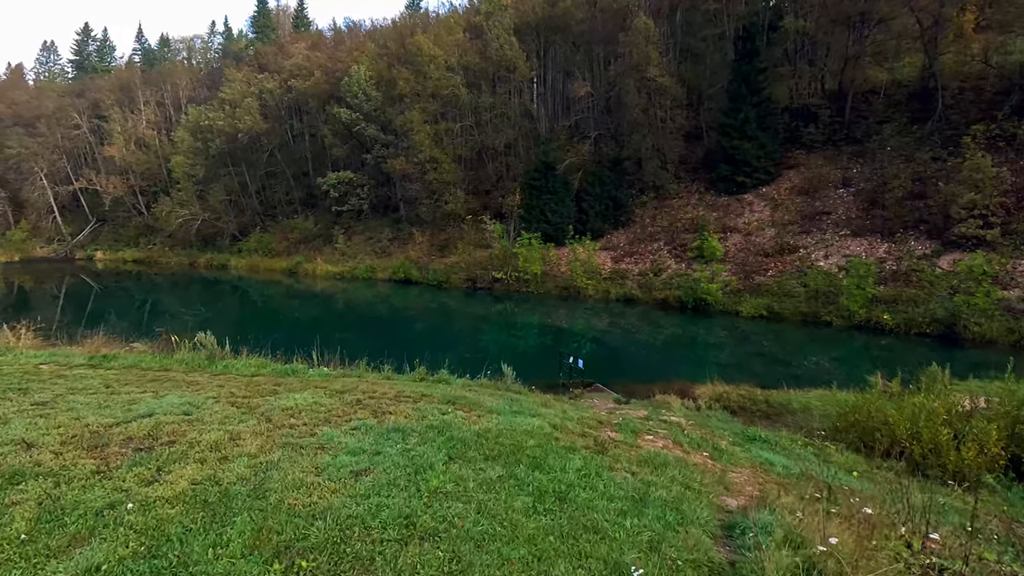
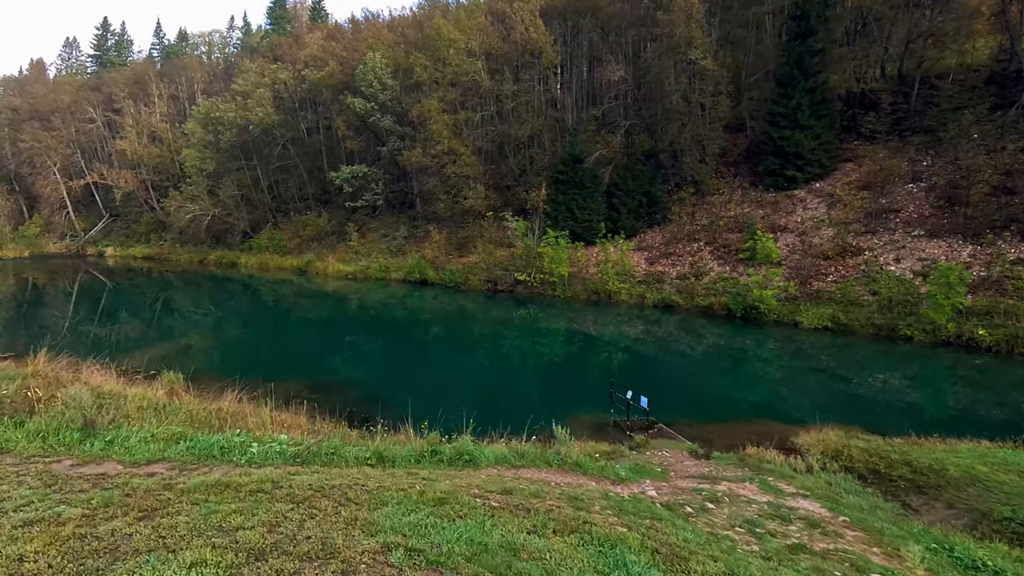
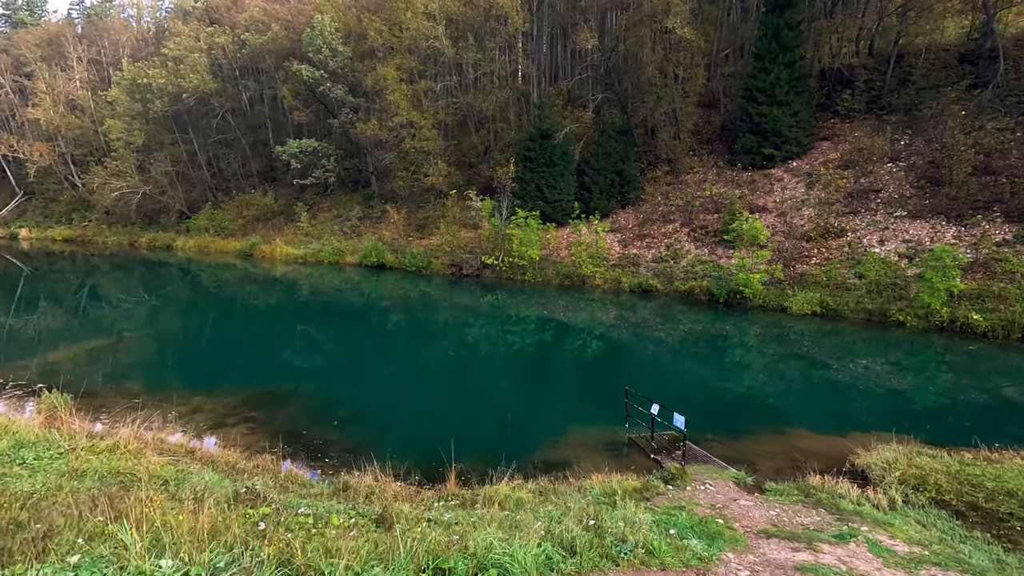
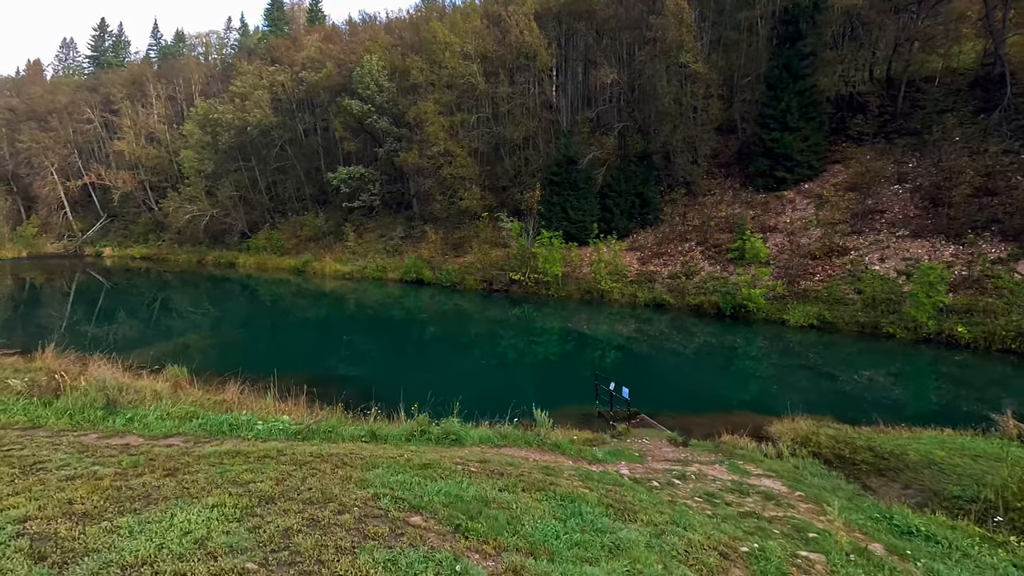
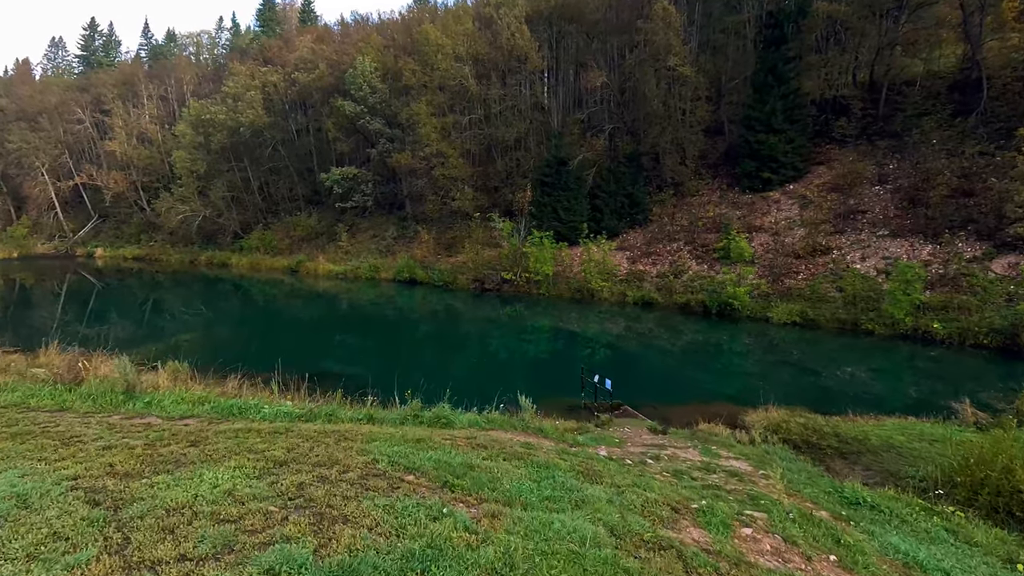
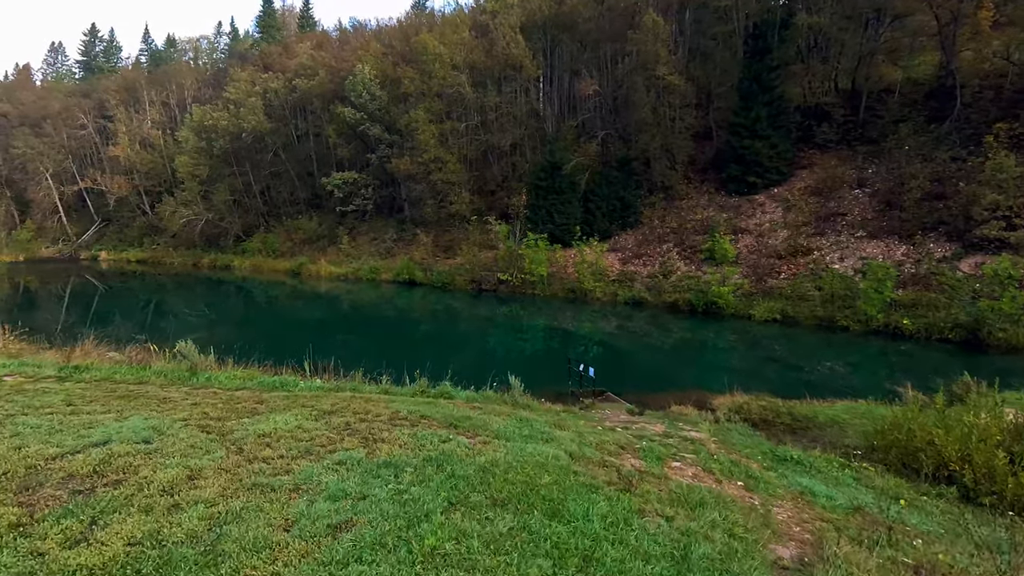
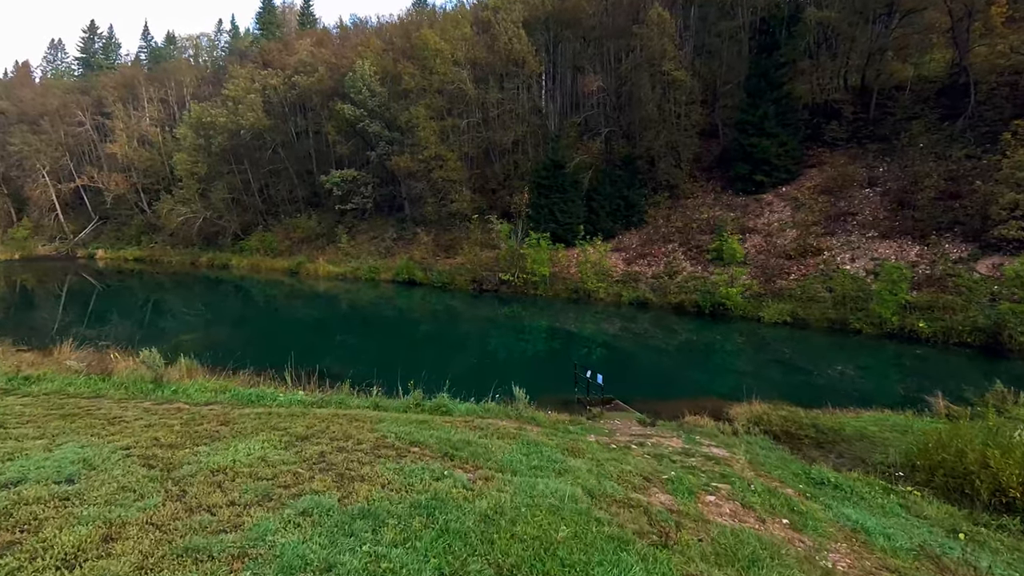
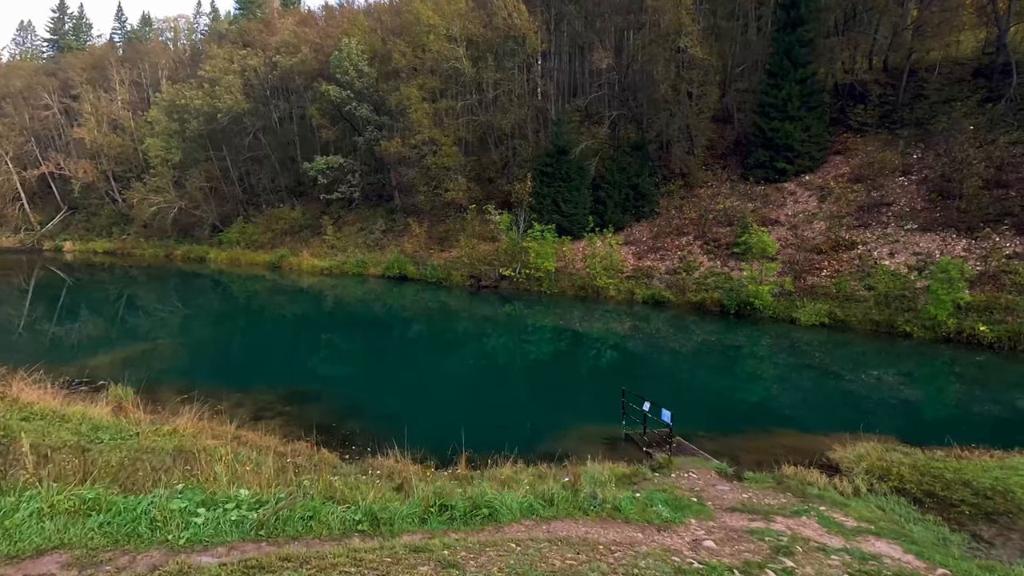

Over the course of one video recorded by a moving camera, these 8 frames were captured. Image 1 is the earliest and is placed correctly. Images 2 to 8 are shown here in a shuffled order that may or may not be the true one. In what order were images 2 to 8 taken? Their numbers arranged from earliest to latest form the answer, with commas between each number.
6, 7, 5, 4, 2, 8, 3
